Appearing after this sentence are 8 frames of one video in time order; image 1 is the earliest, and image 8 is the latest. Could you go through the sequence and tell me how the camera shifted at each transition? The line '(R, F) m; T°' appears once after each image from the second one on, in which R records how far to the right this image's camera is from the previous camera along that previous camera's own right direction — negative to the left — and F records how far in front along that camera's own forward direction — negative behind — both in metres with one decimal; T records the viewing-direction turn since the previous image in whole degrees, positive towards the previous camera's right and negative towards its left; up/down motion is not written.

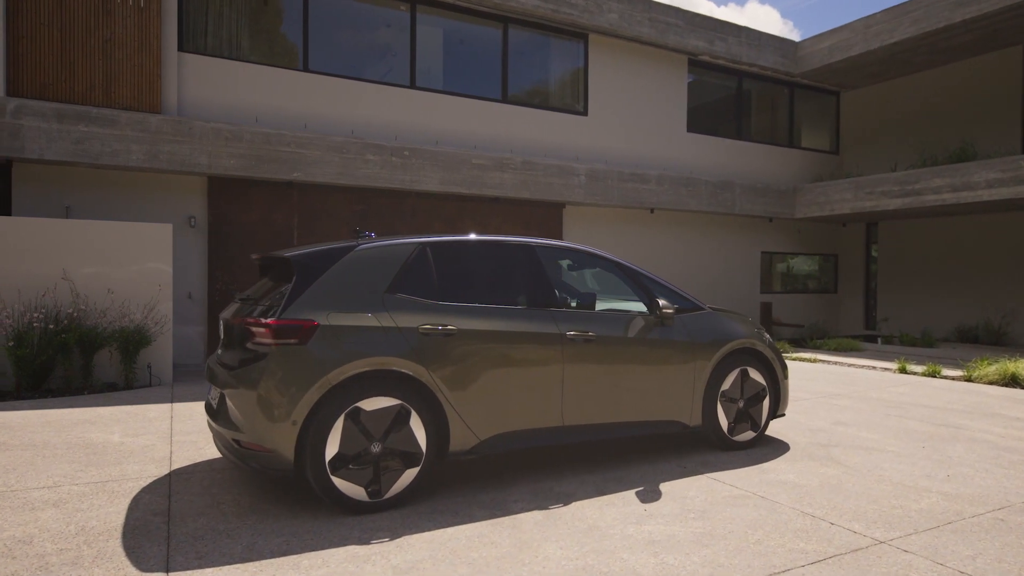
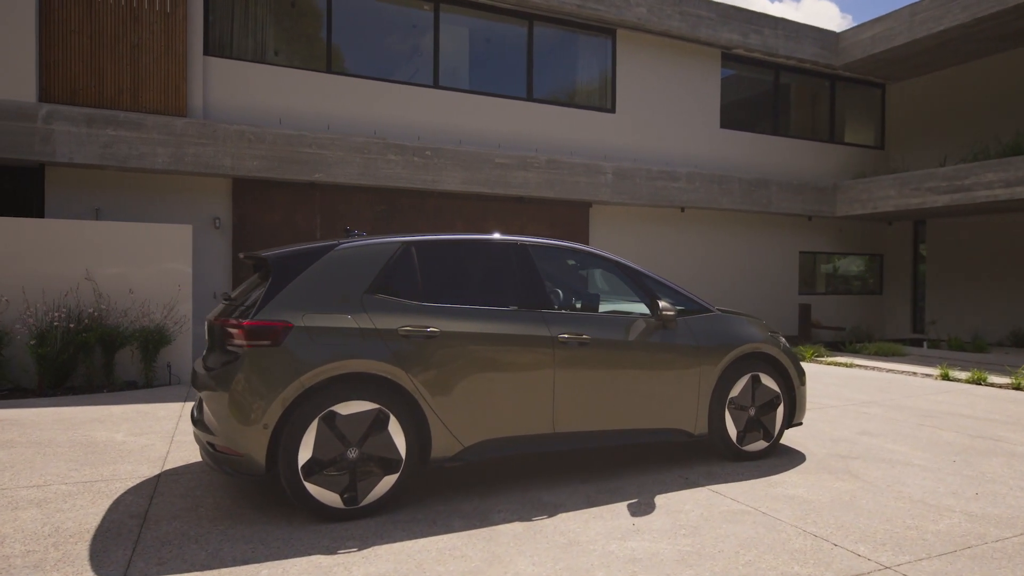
(+0.4, +0.2) m; -4°
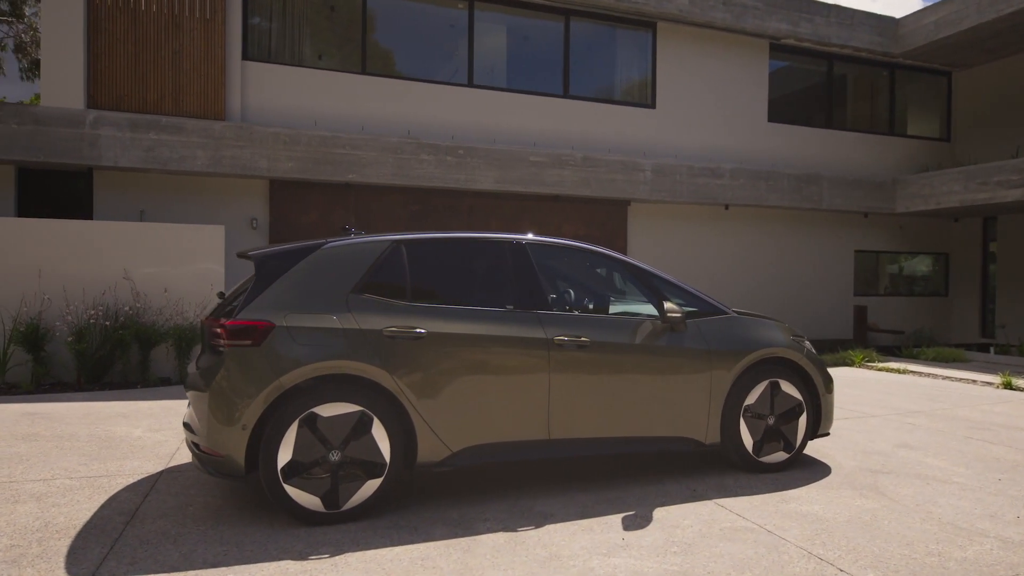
(+0.5, +0.2) m; -5°
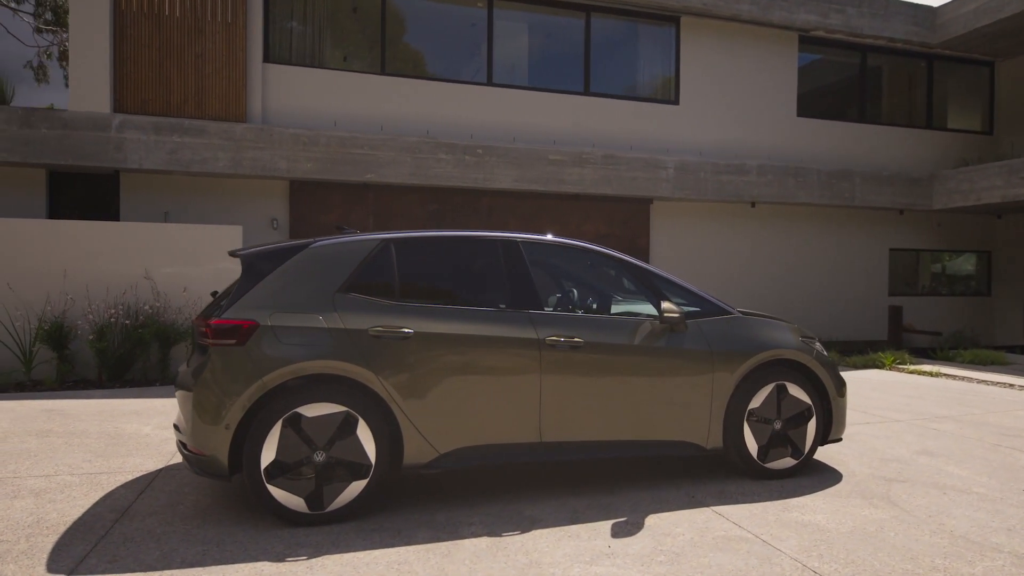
(+0.3, +0.1) m; -3°
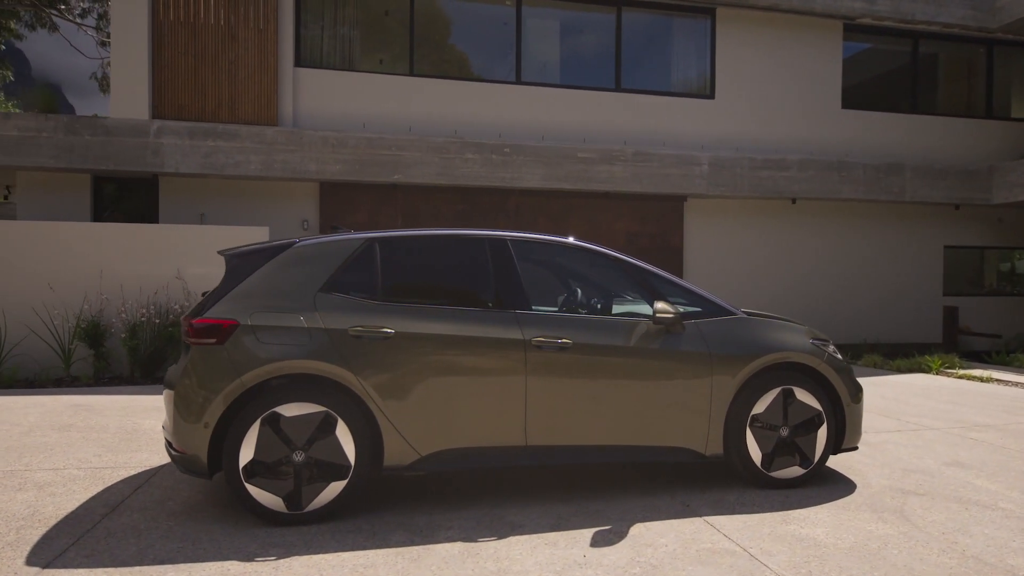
(+0.5, +0.1) m; -5°
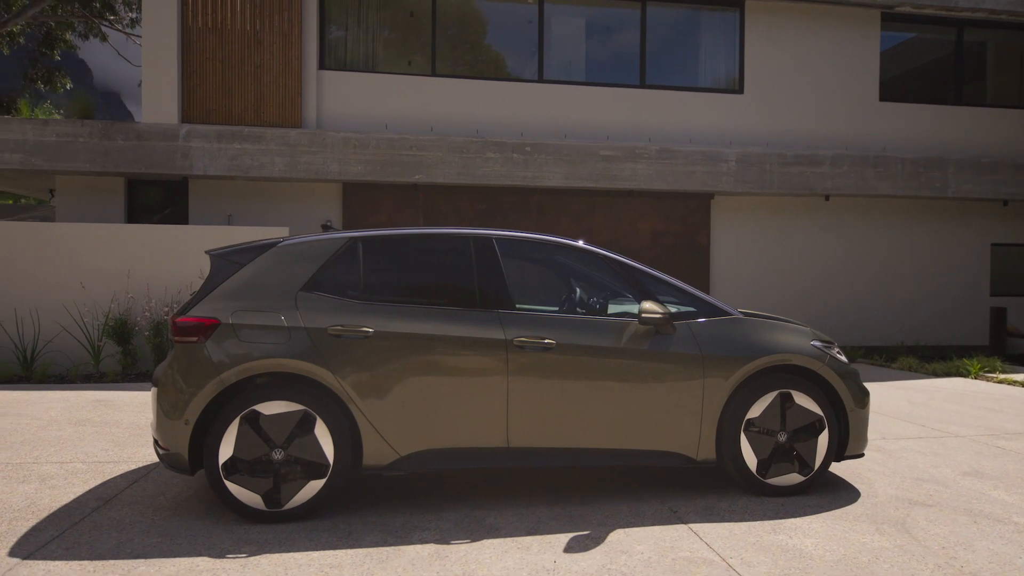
(+0.4, +0.1) m; -4°
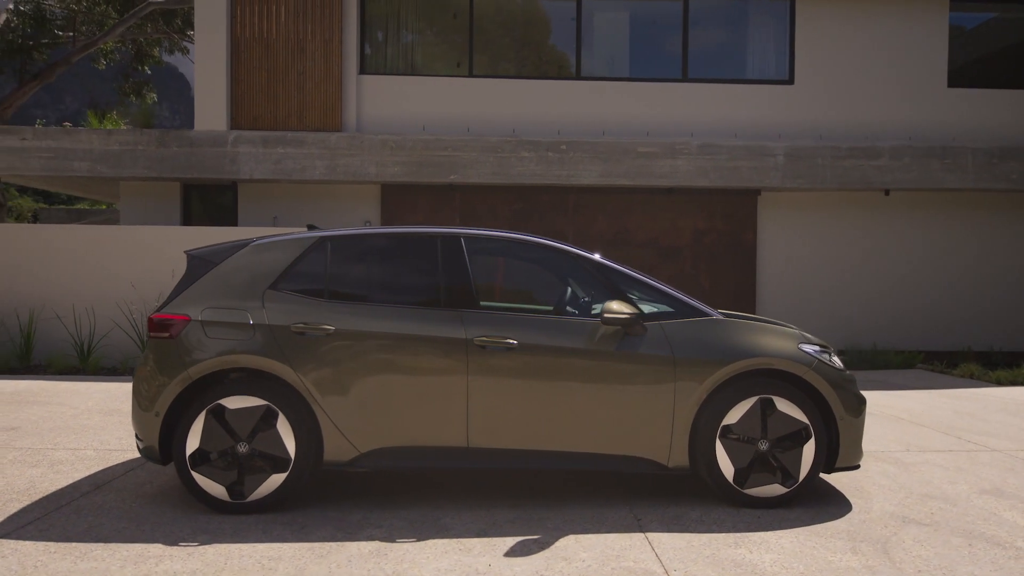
(+0.8, +0.1) m; -7°
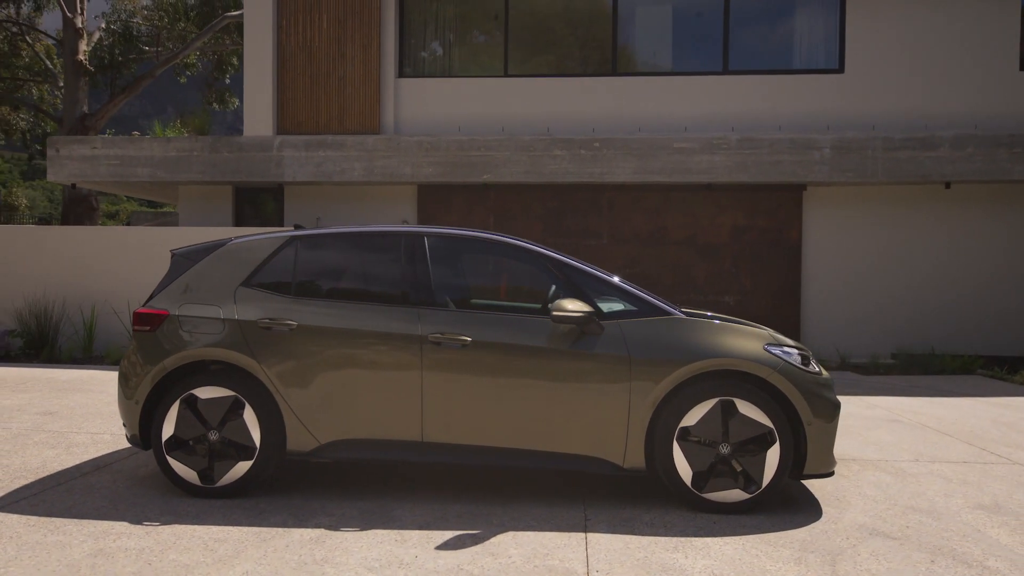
(+0.9, 0.0) m; -7°
